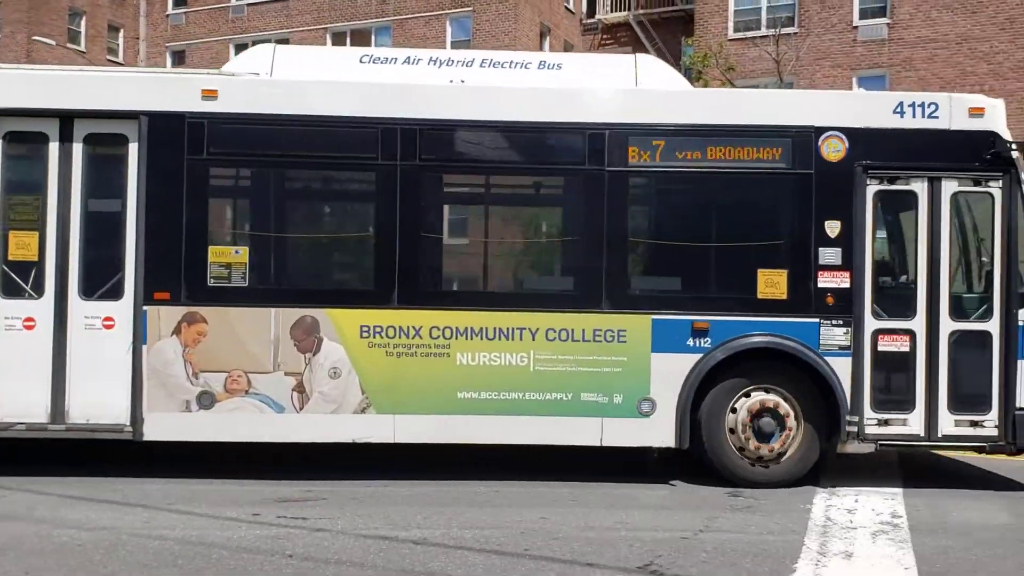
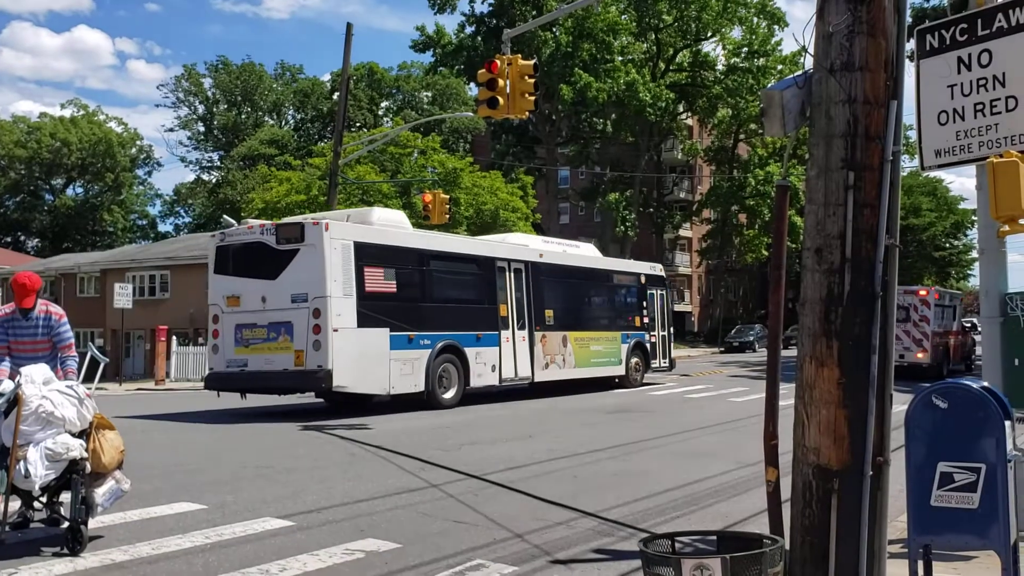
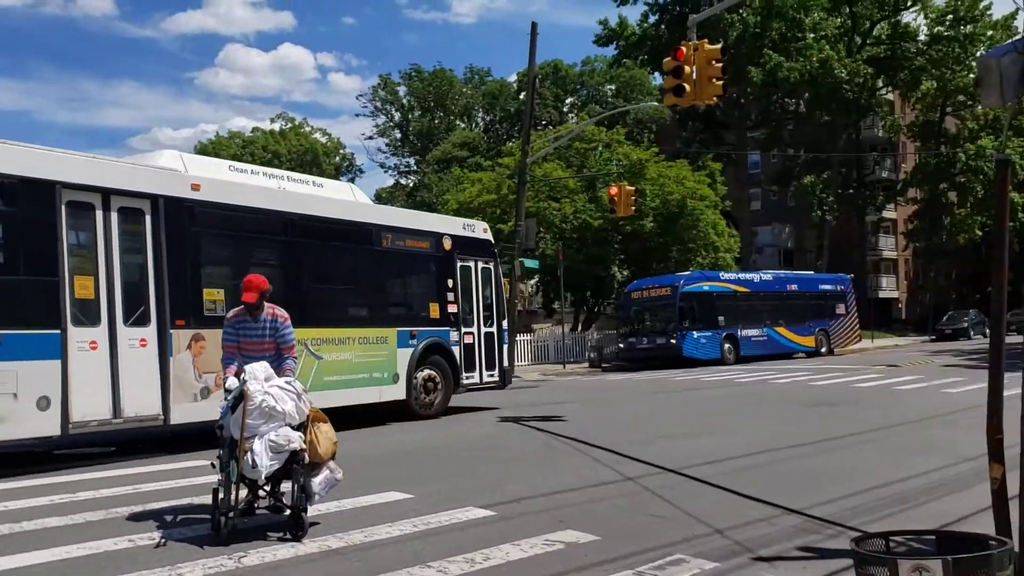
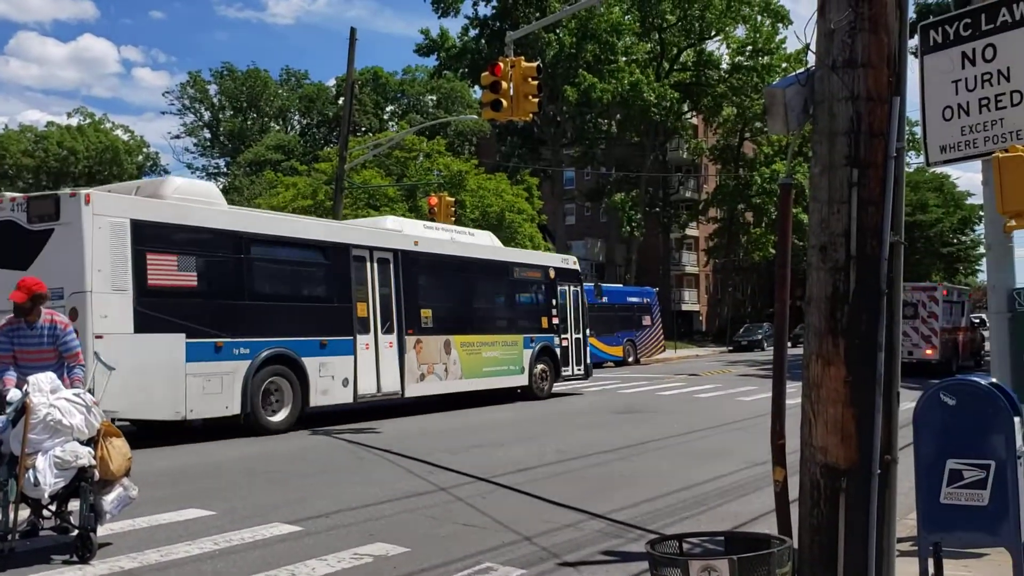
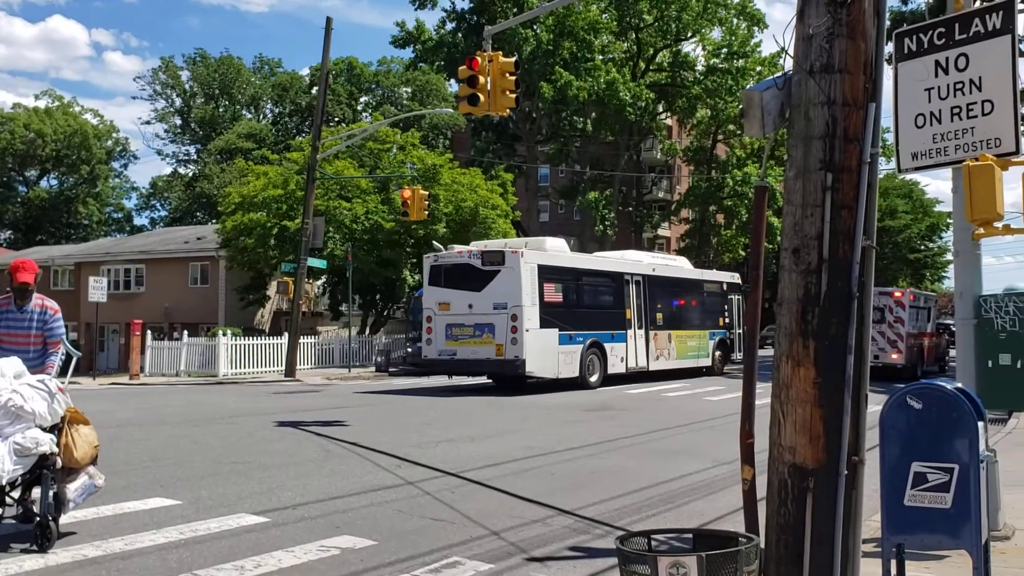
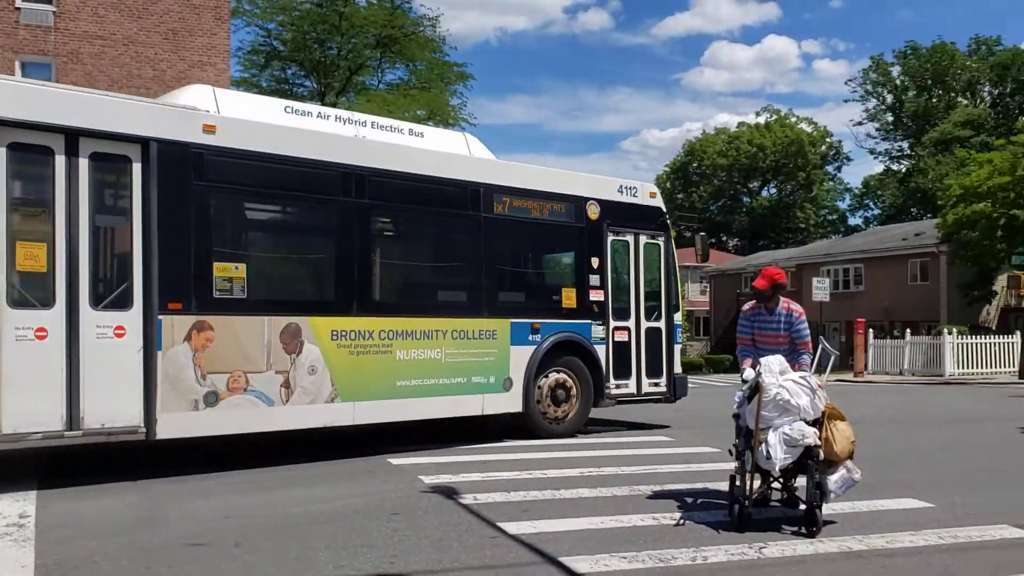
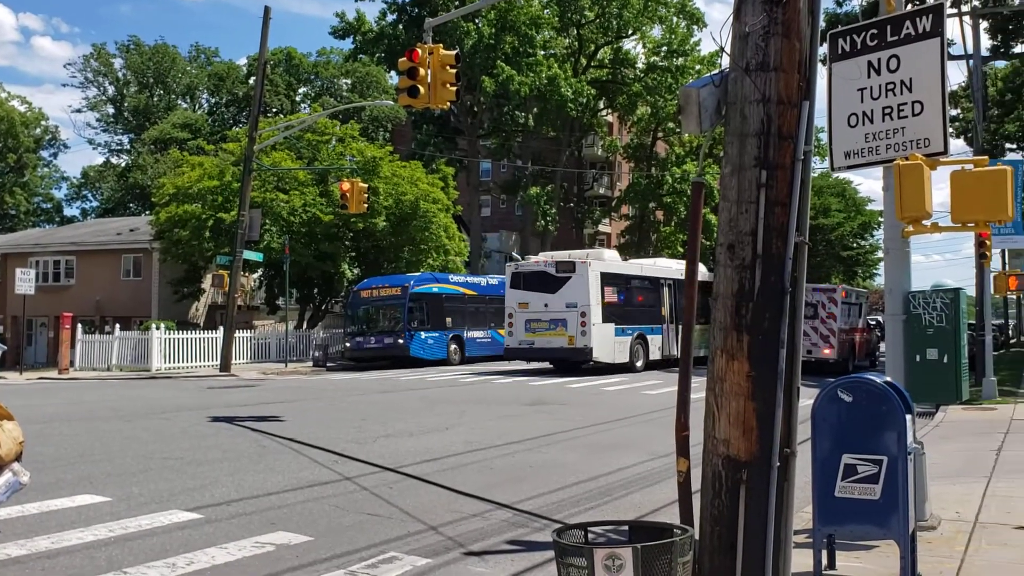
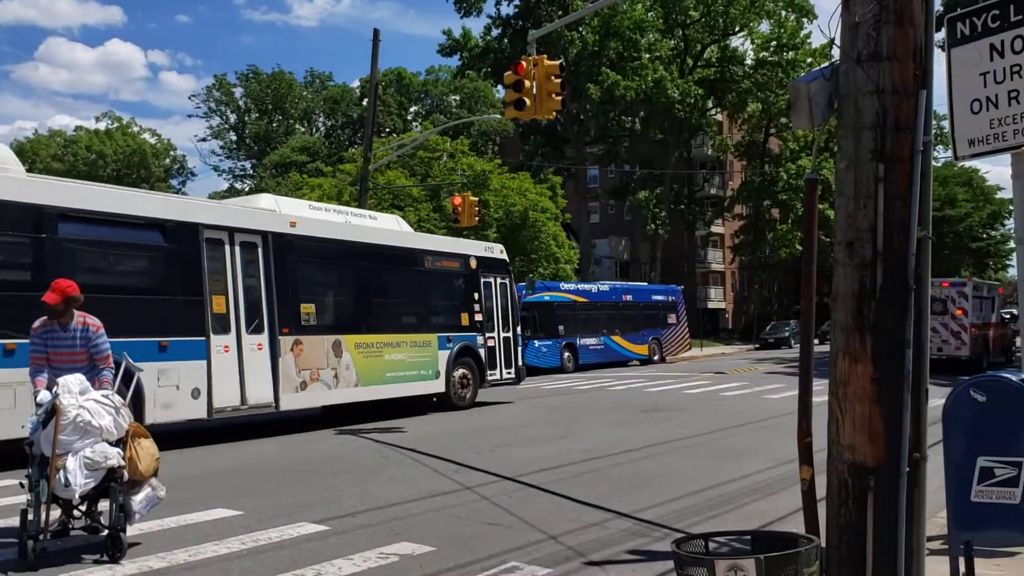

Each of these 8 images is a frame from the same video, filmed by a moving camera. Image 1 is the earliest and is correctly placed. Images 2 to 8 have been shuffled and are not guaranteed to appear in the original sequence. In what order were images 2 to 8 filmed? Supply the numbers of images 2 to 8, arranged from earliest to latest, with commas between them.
6, 3, 8, 4, 2, 5, 7
